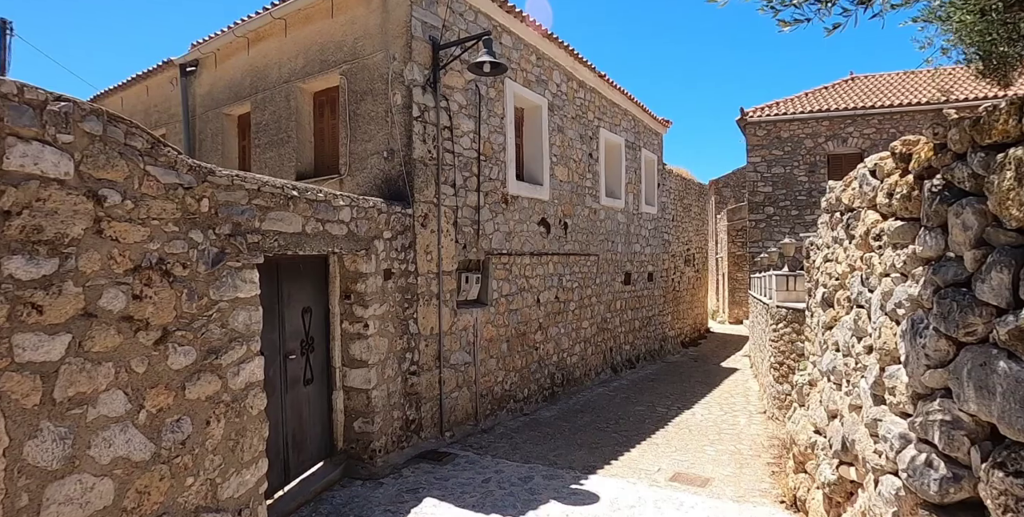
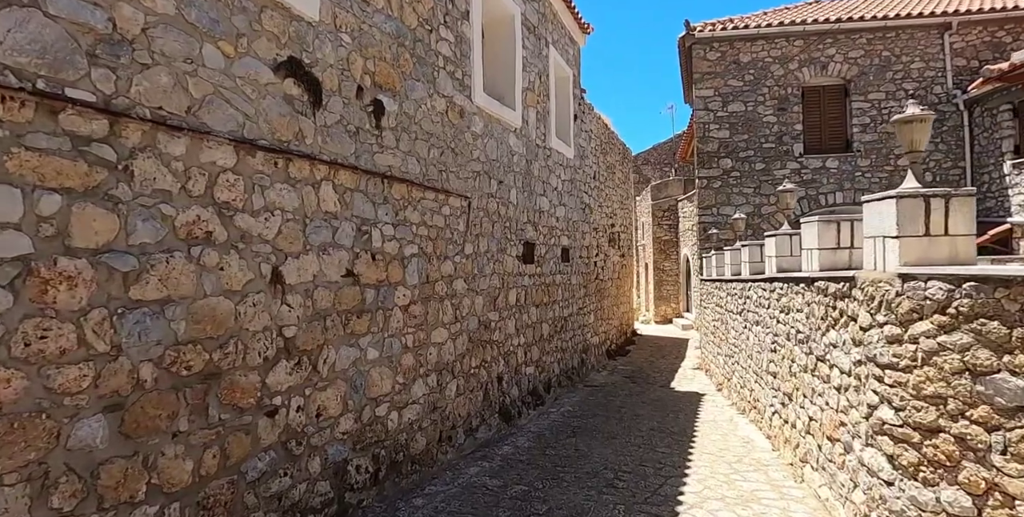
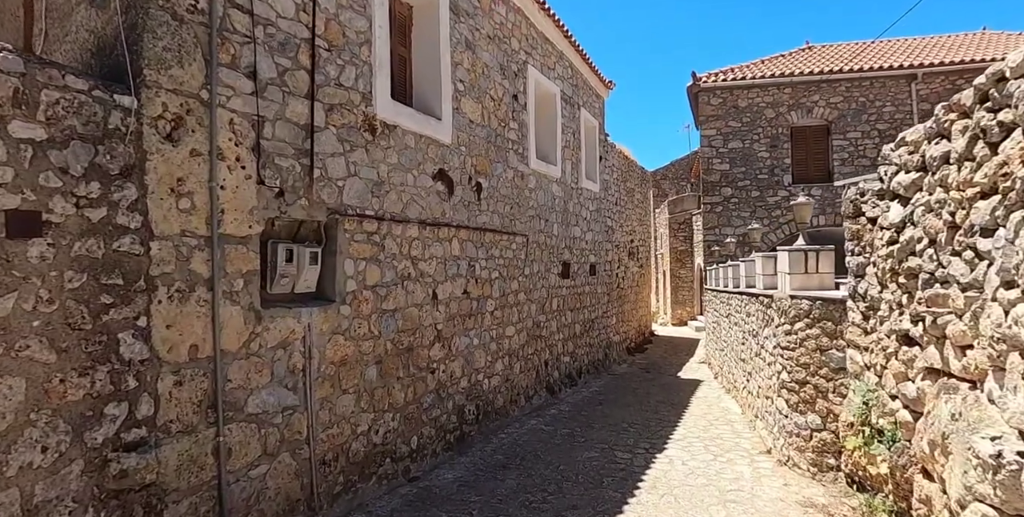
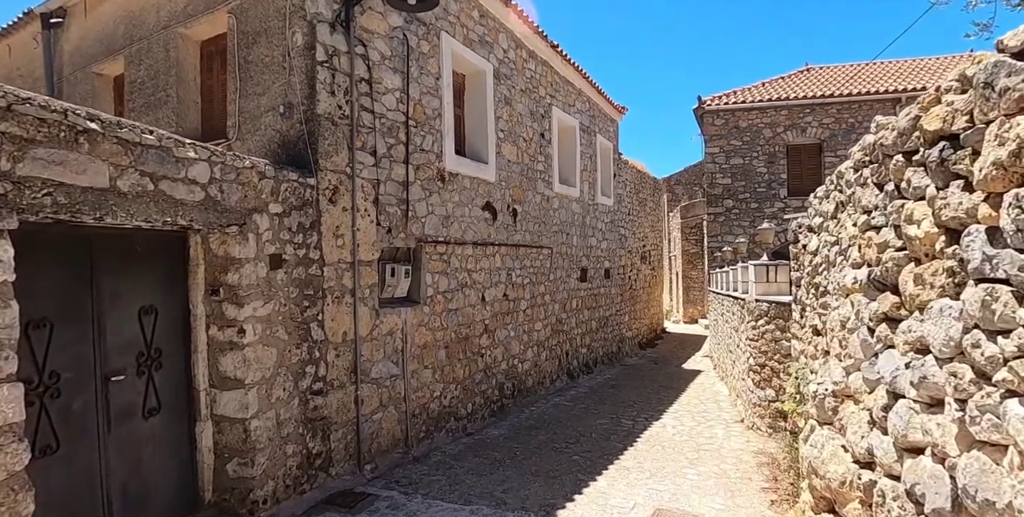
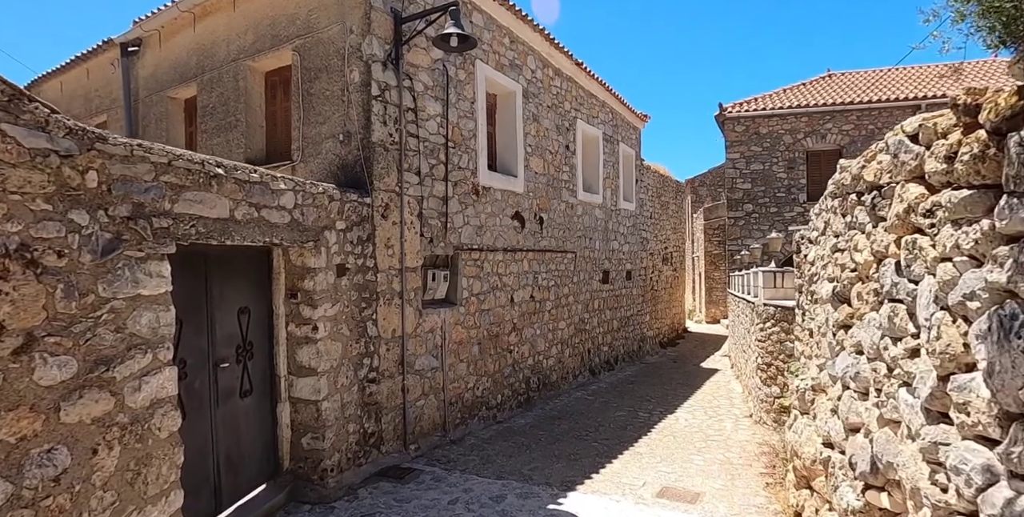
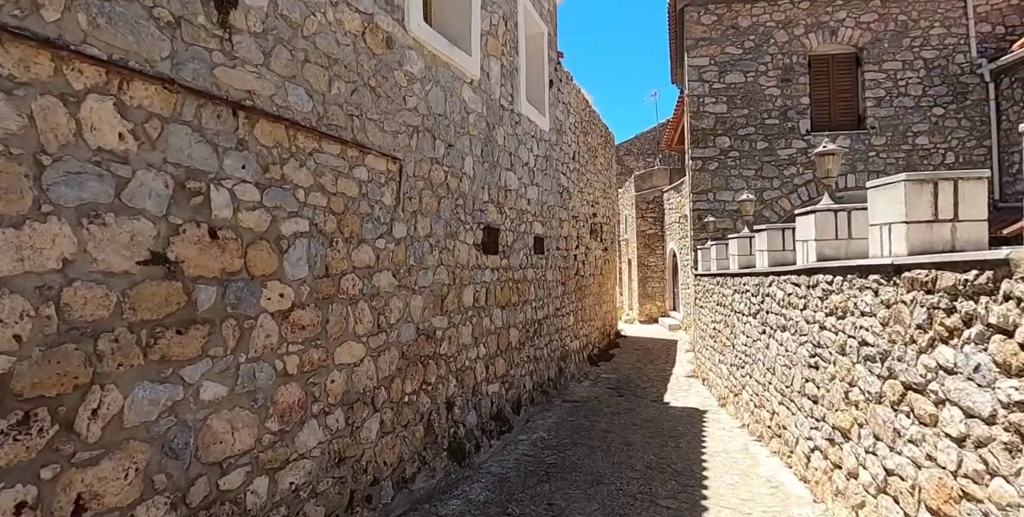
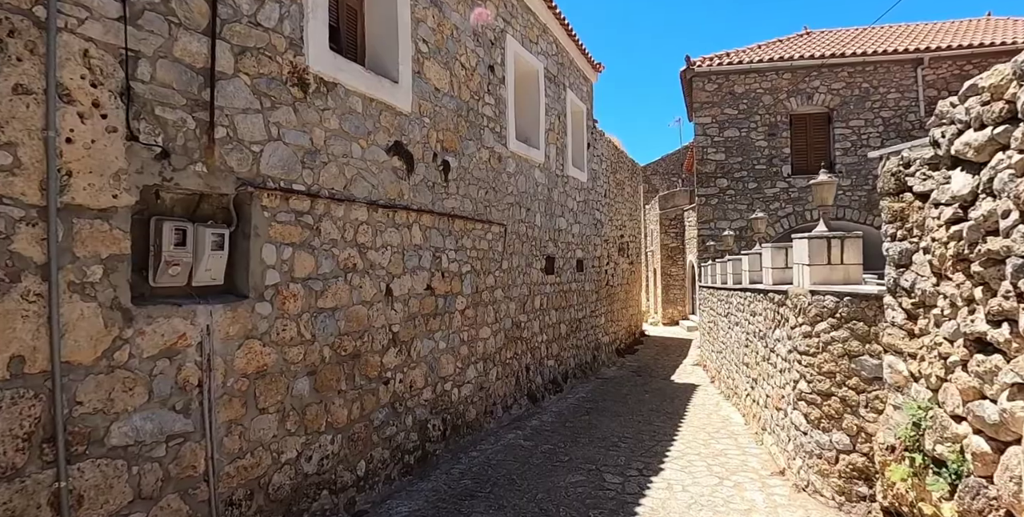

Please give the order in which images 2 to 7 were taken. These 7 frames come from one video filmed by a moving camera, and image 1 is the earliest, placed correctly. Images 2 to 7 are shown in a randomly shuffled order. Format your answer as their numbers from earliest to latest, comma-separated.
5, 4, 3, 7, 2, 6
